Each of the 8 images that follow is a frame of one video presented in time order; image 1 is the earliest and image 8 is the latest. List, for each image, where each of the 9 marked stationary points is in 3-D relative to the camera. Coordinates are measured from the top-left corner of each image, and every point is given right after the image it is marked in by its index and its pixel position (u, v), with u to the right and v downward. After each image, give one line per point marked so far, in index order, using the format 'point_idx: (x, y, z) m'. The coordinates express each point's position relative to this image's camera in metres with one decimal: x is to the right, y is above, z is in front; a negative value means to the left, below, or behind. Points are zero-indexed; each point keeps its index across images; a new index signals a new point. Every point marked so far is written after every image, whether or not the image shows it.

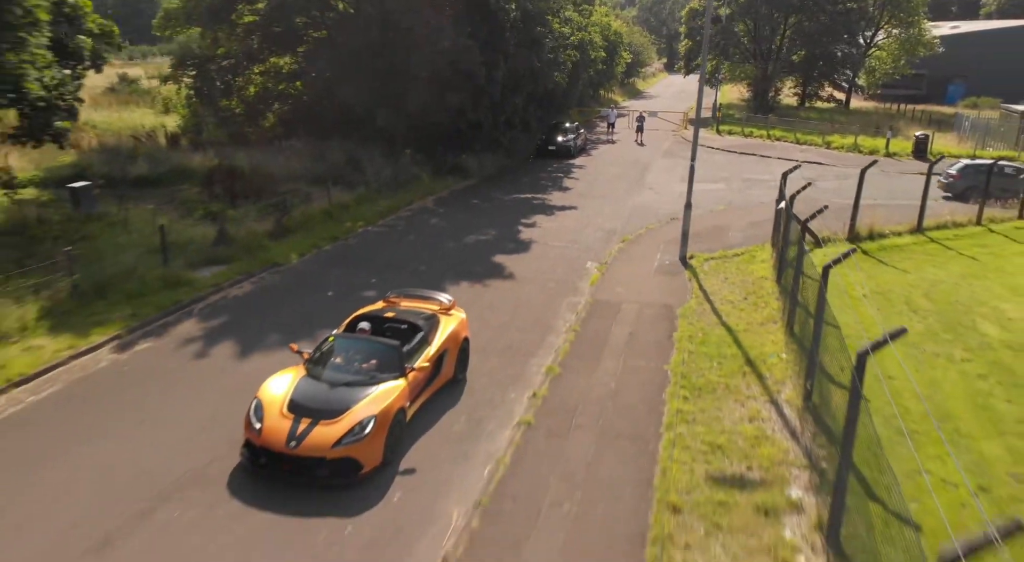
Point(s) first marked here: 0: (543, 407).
0: (+0.5, -1.8, +8.8) m
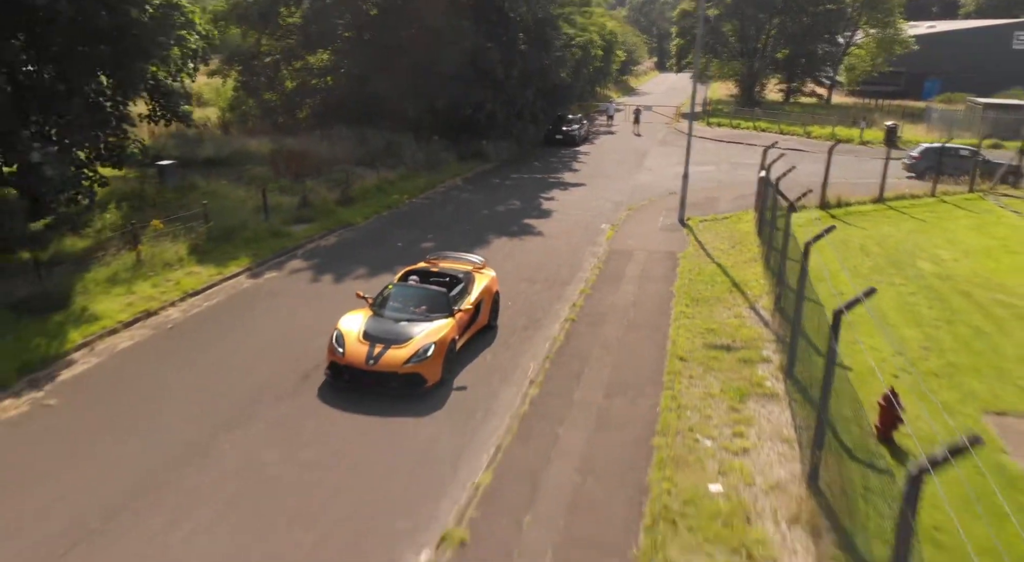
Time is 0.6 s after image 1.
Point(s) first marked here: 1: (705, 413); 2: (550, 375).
0: (+1.4, -0.6, +12.1) m
1: (+2.7, -1.8, +8.6) m
2: (+0.6, -1.4, +9.8) m
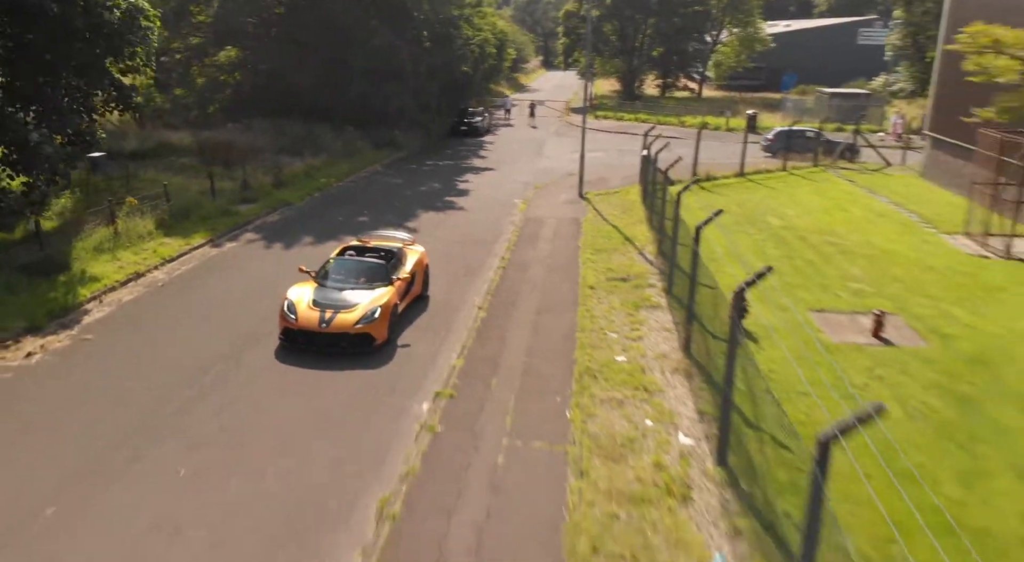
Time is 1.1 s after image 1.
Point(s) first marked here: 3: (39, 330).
0: (0.0, +0.5, +14.9) m
1: (+1.9, -0.6, +11.6) m
2: (-0.3, -0.4, +12.5) m
3: (-7.4, -0.6, +10.0) m
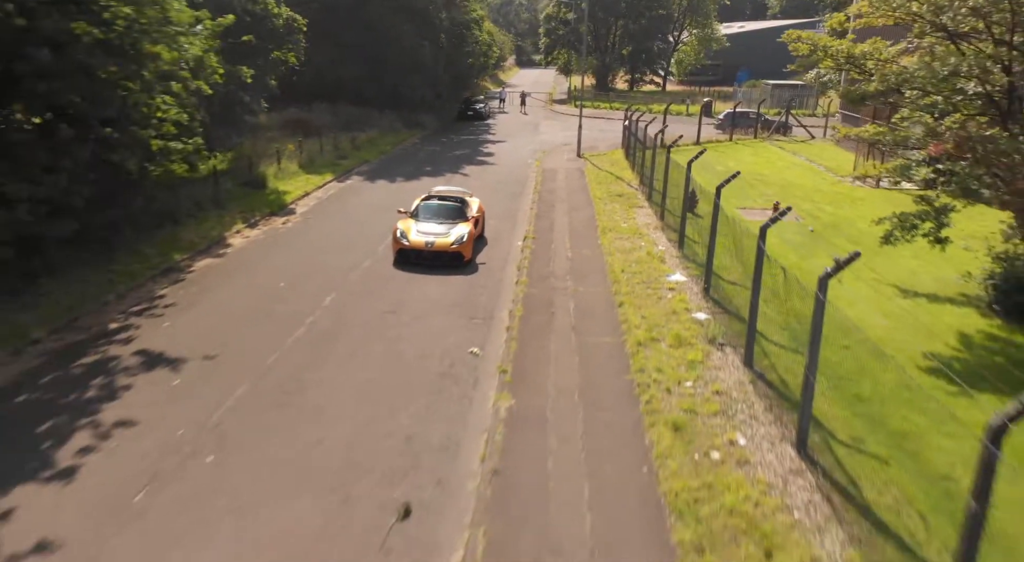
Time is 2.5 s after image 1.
0: (+1.1, +3.2, +22.1) m
1: (+3.1, +2.2, +18.9) m
2: (+0.8, +2.4, +19.7) m
3: (-6.1, +1.9, +16.8) m
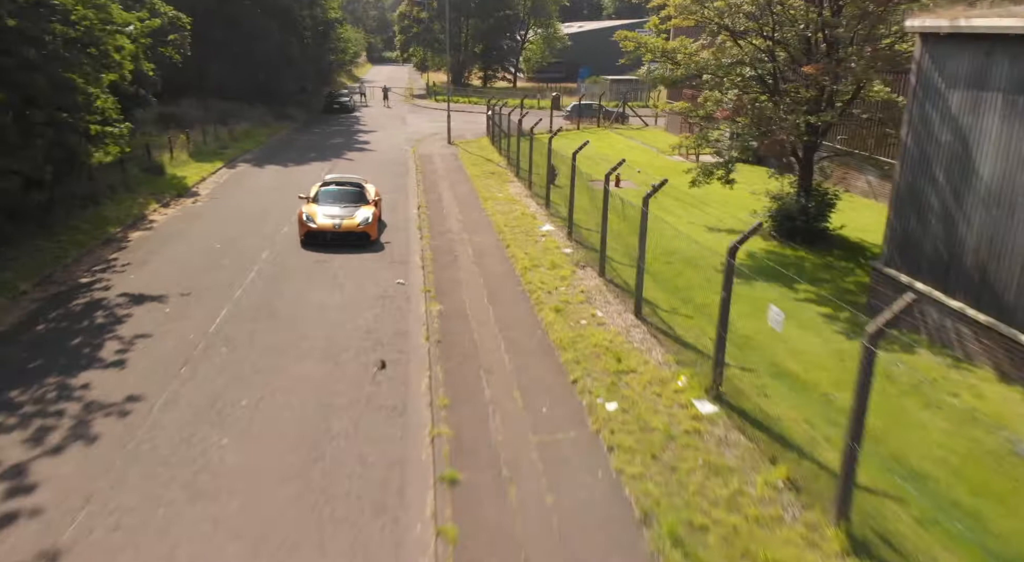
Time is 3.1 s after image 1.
0: (-3.4, +4.3, +24.9) m
1: (-0.7, +3.4, +22.2) m
2: (-3.1, +3.5, +22.5) m
3: (-9.2, +2.6, +18.2) m
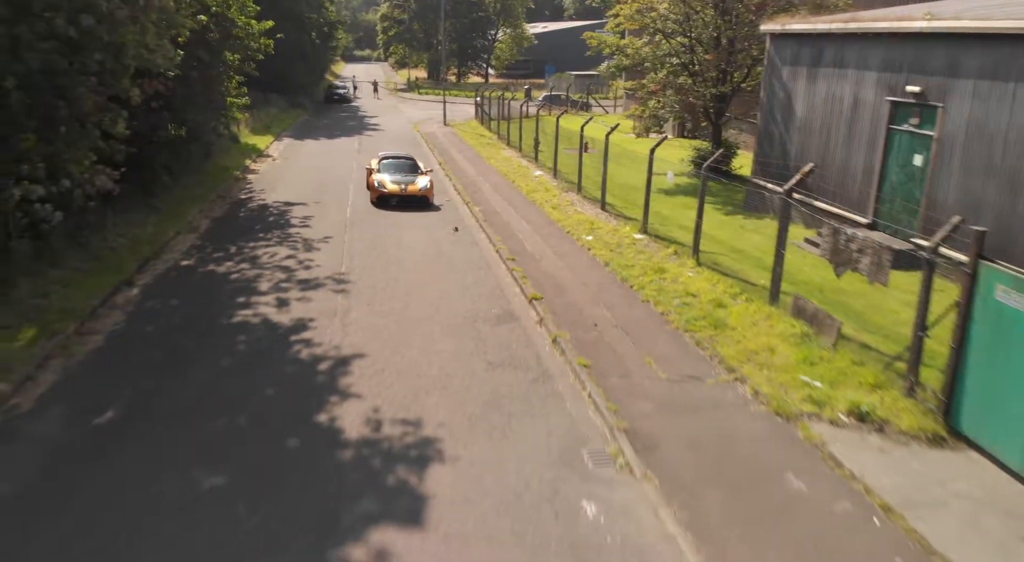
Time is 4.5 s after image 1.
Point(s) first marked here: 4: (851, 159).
0: (-4.0, +6.7, +31.0) m
1: (-1.1, +5.8, +28.5) m
2: (-3.5, +5.8, +28.7) m
3: (-9.3, +4.8, +24.1) m
4: (+7.5, +2.7, +14.3) m
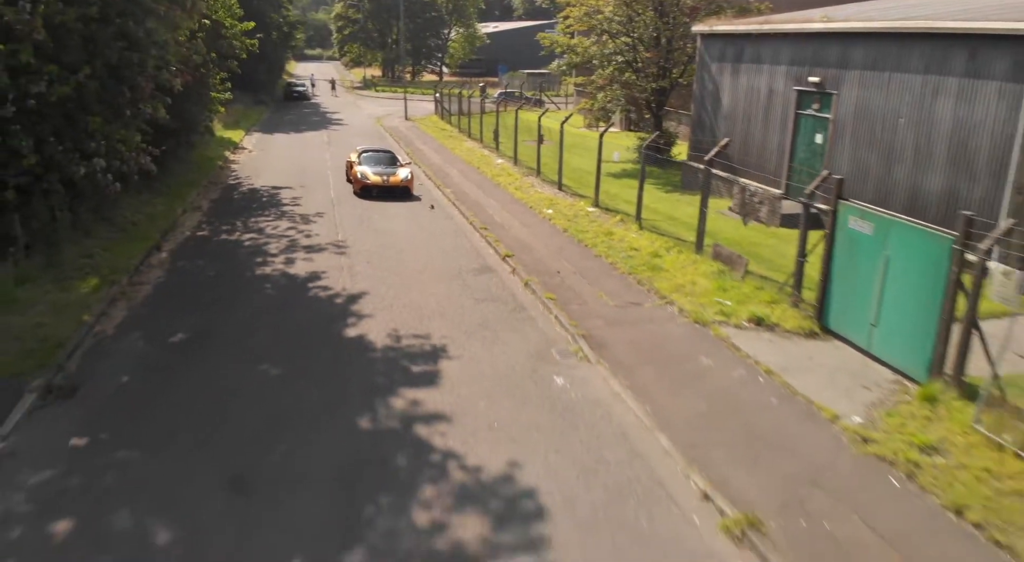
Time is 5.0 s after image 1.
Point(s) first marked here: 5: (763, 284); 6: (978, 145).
0: (-6.0, +7.4, +32.7) m
1: (-2.9, +6.6, +30.4) m
2: (-5.4, +6.5, +30.4) m
3: (-10.8, +5.3, +25.5) m
4: (+6.7, +3.7, +16.8) m
5: (+4.0, 0.0, +10.4) m
6: (+8.3, +2.4, +11.5) m
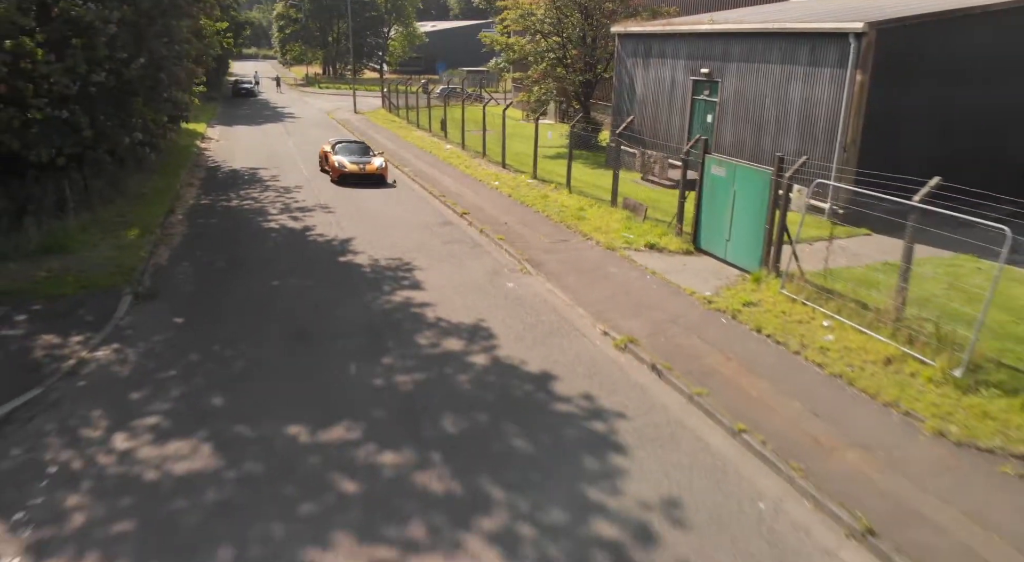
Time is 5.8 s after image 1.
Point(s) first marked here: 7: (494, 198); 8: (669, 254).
0: (-9.0, +8.3, +35.2) m
1: (-5.7, +7.6, +33.1) m
2: (-8.2, +7.5, +32.9) m
3: (-13.2, +6.1, +27.5) m
4: (+5.1, +5.0, +20.4) m
5: (+3.1, +1.2, +13.8) m
6: (+7.2, +3.8, +15.3) m
7: (-0.5, +2.2, +17.3) m
8: (+3.0, +0.5, +12.3) m
